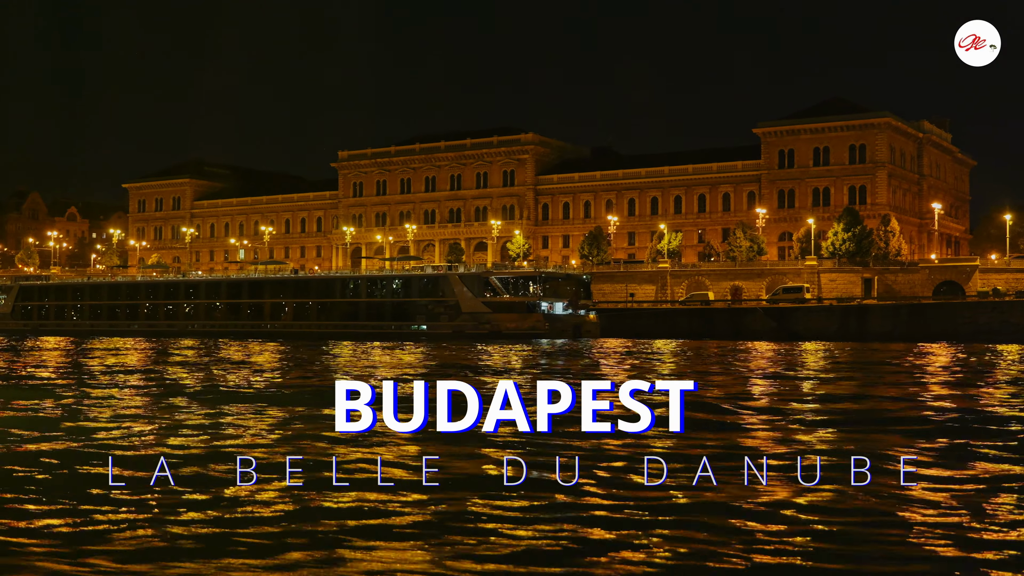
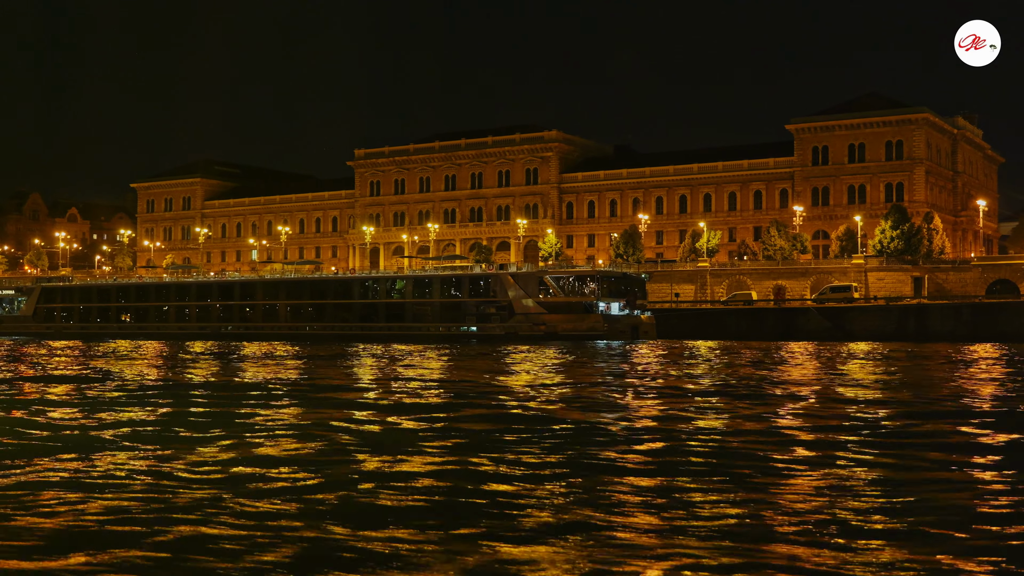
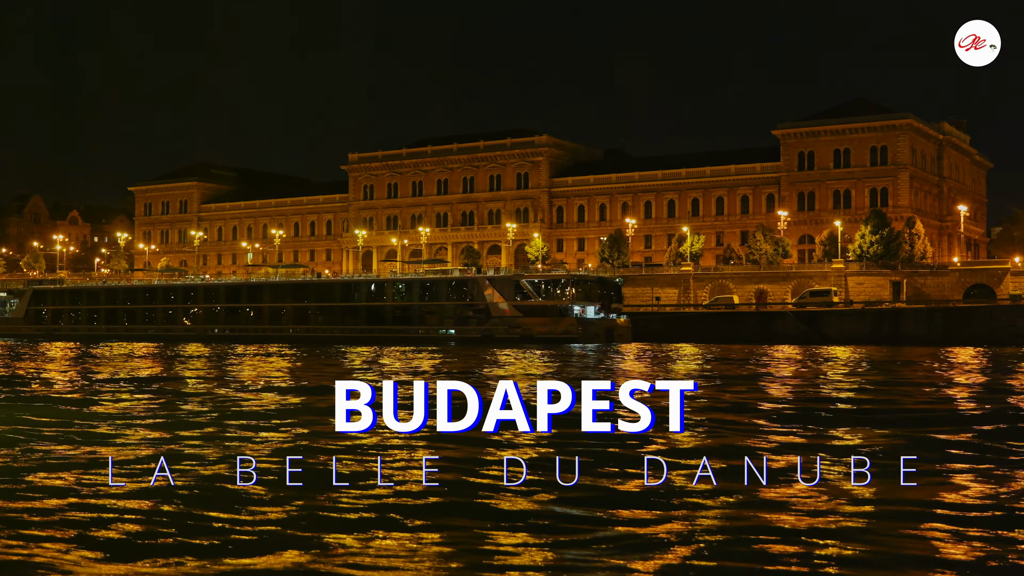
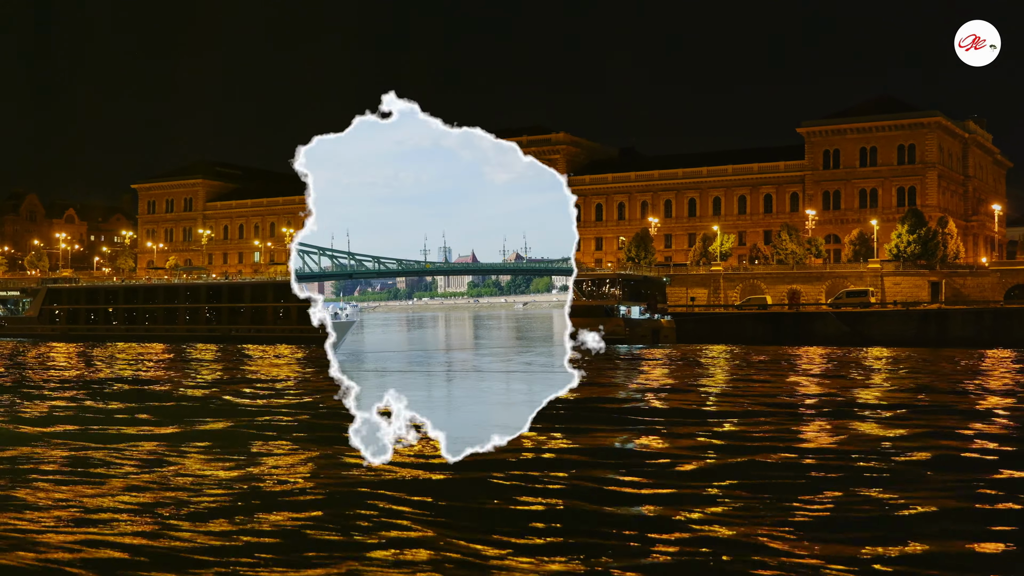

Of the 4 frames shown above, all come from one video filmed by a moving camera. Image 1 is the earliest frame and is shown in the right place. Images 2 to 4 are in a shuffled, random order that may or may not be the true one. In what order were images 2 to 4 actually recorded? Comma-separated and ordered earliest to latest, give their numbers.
3, 2, 4
